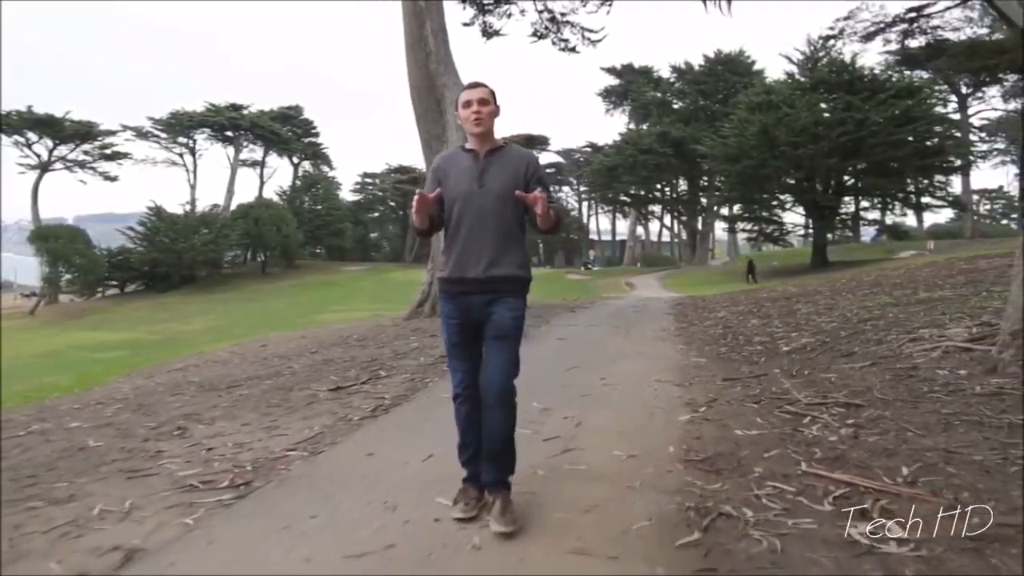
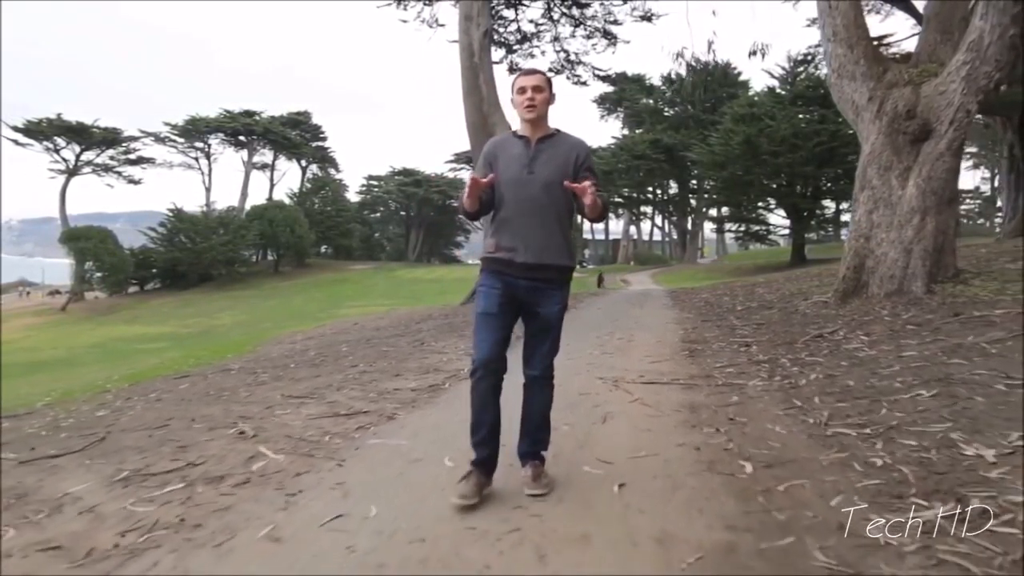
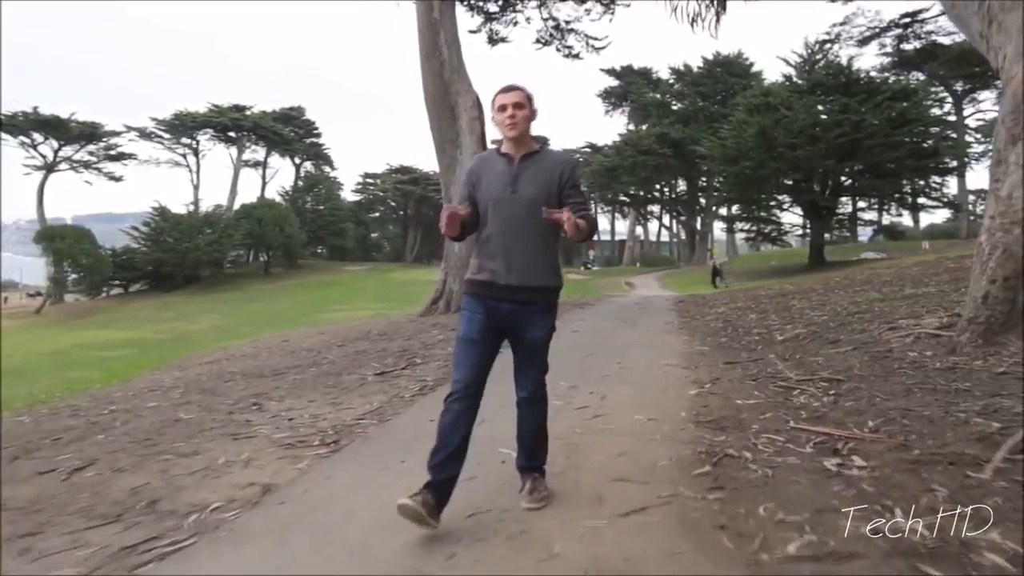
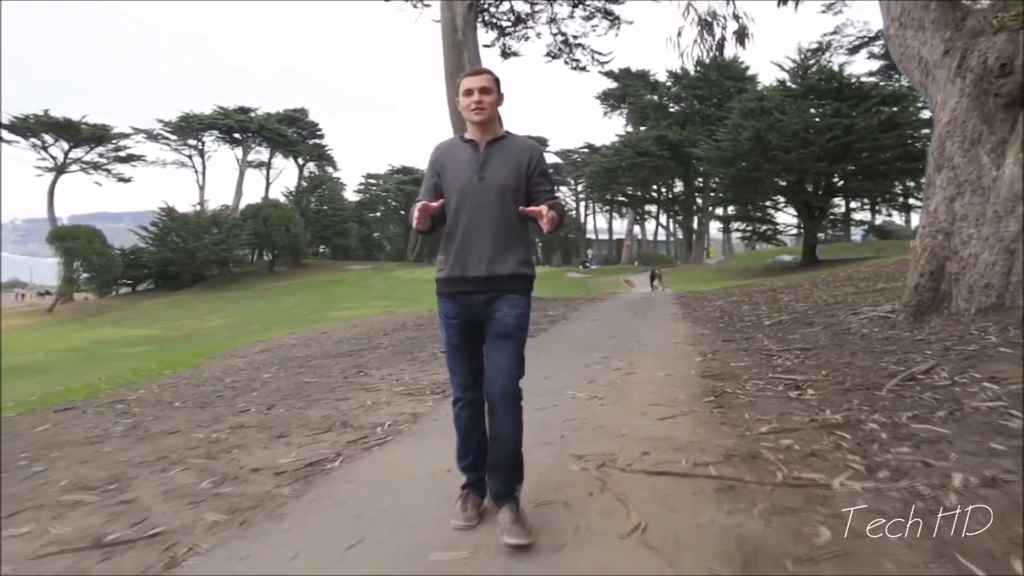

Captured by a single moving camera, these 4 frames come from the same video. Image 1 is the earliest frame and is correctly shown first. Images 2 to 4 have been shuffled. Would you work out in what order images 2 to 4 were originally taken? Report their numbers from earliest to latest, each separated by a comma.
3, 4, 2
